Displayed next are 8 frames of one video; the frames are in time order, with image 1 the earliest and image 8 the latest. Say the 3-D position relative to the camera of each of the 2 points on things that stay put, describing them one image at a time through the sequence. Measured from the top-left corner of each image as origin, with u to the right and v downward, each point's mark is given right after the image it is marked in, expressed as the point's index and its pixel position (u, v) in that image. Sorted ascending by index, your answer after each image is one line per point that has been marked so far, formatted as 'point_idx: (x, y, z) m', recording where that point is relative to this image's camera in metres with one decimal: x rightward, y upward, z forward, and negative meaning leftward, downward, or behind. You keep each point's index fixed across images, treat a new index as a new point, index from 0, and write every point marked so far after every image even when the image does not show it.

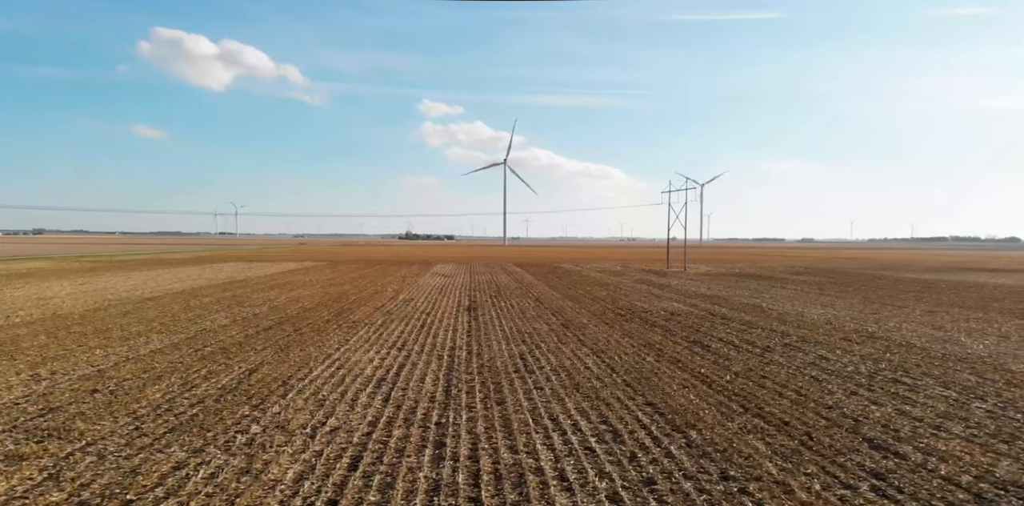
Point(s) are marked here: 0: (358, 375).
0: (-2.7, -2.1, +9.6) m
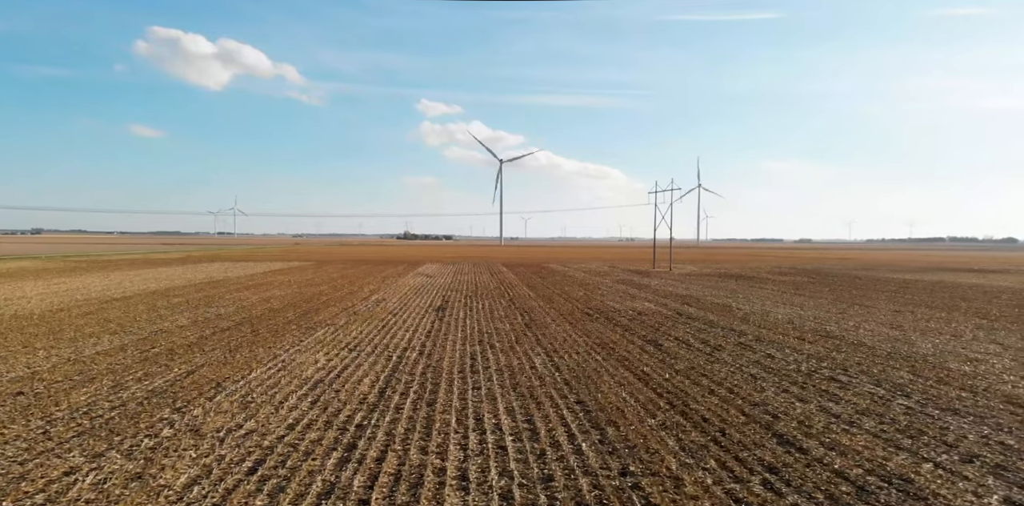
0: (-3.8, -2.2, +9.6) m
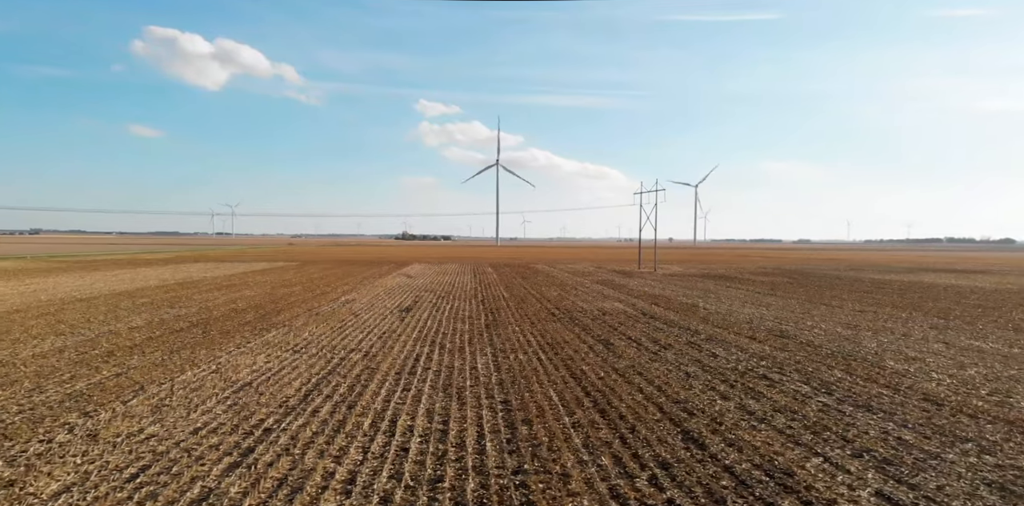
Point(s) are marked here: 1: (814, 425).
0: (-5.0, -2.1, +9.5) m
1: (+4.0, -2.3, +7.4) m
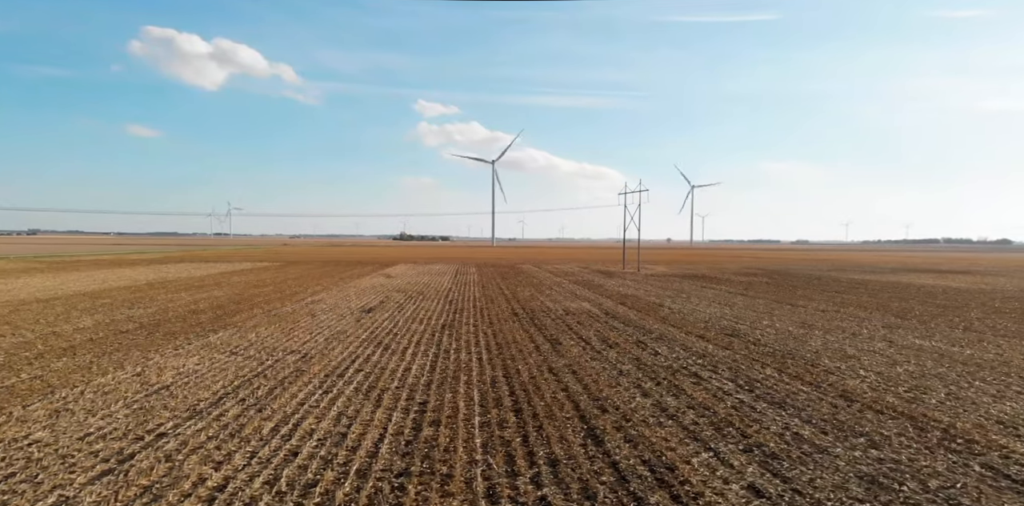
0: (-6.3, -2.1, +9.4) m
1: (+2.8, -2.3, +7.5) m
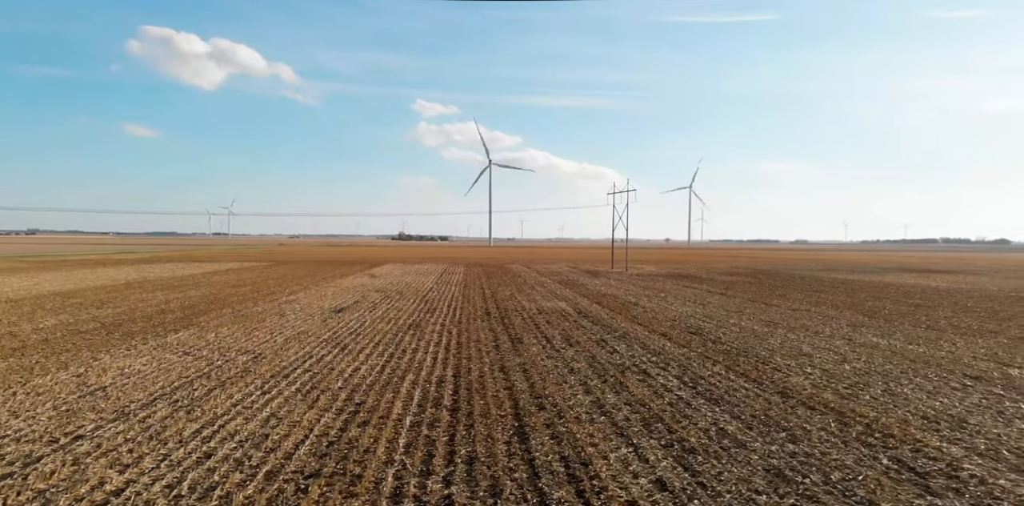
0: (-7.2, -2.1, +9.3) m
1: (+1.9, -2.3, +7.6) m
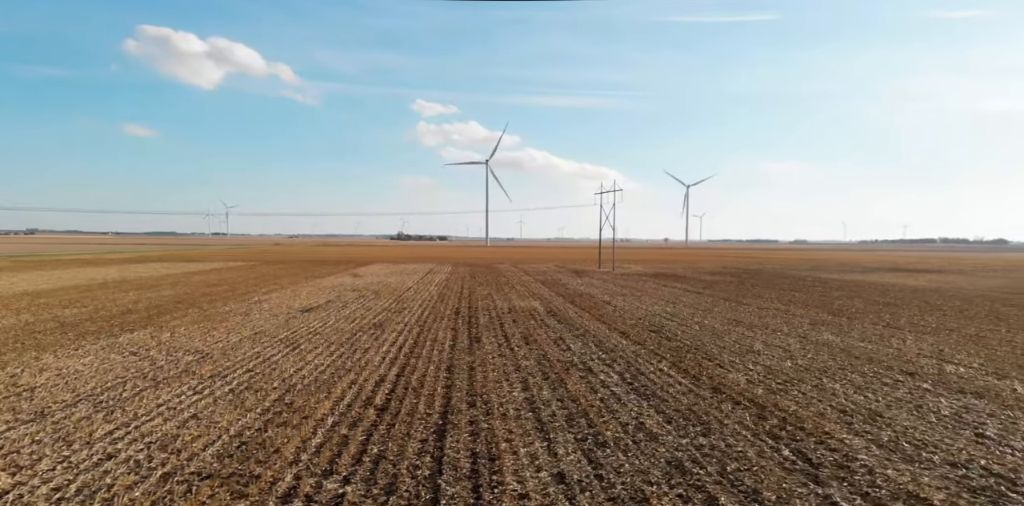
0: (-8.3, -2.1, +9.2) m
1: (+0.9, -2.3, +7.8) m
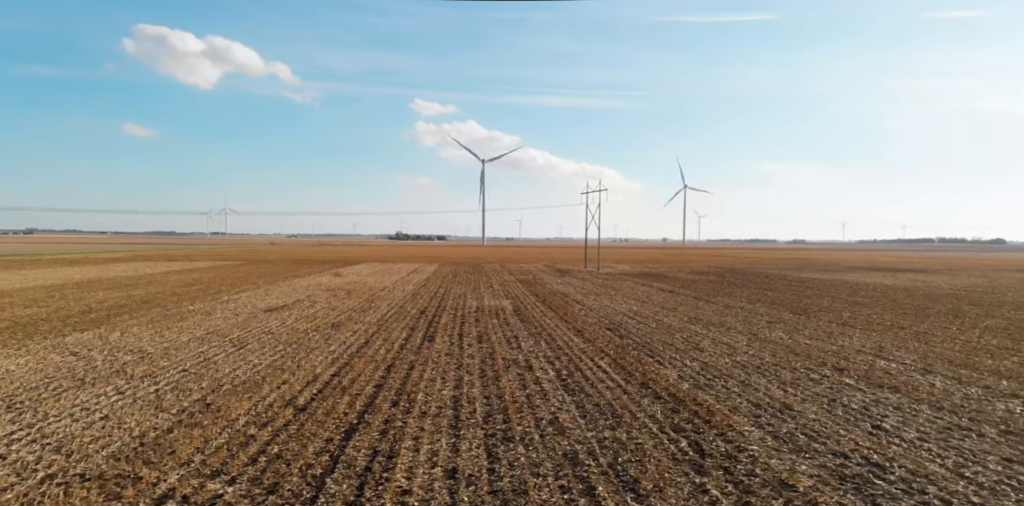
0: (-9.5, -2.1, +9.2) m
1: (-0.2, -2.3, +8.0) m
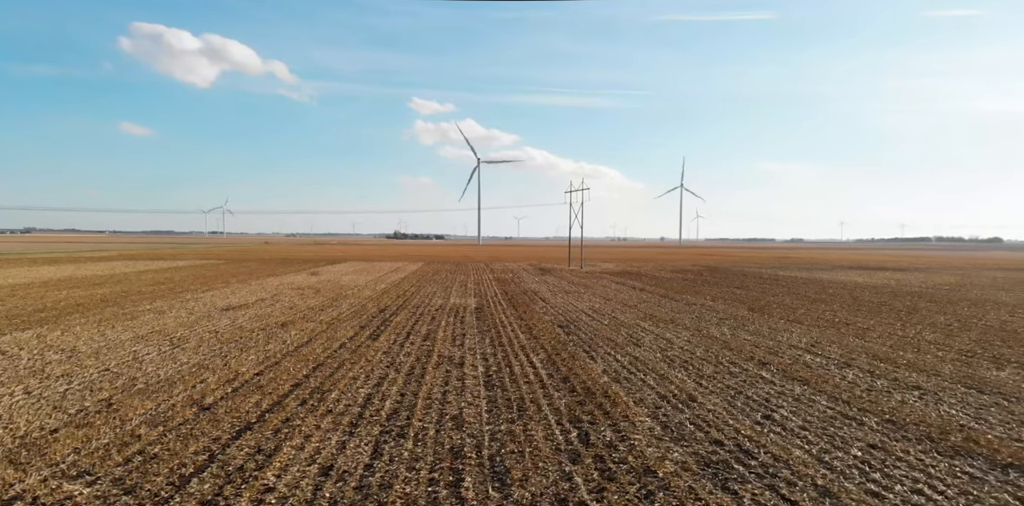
0: (-10.8, -2.1, +9.0) m
1: (-1.6, -2.2, +8.1) m
